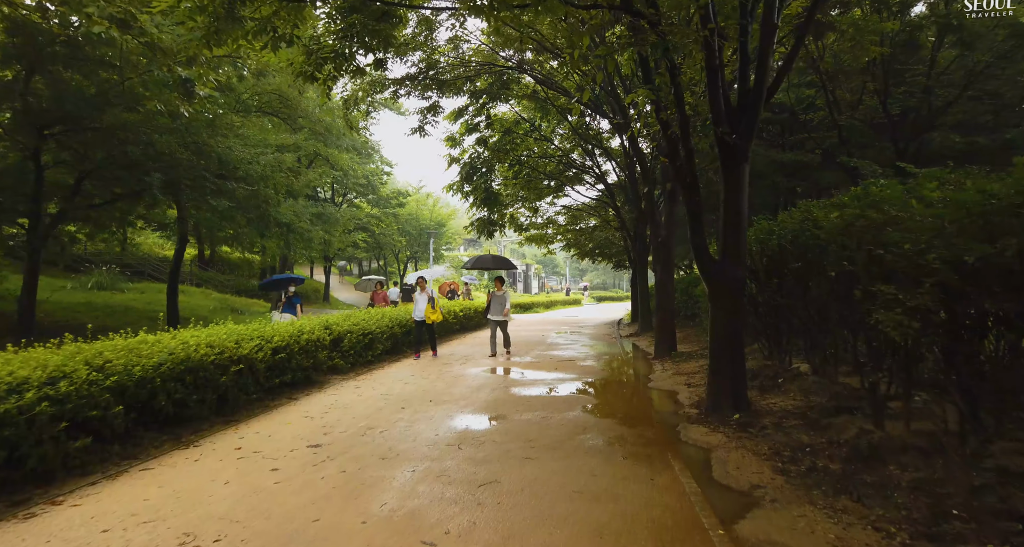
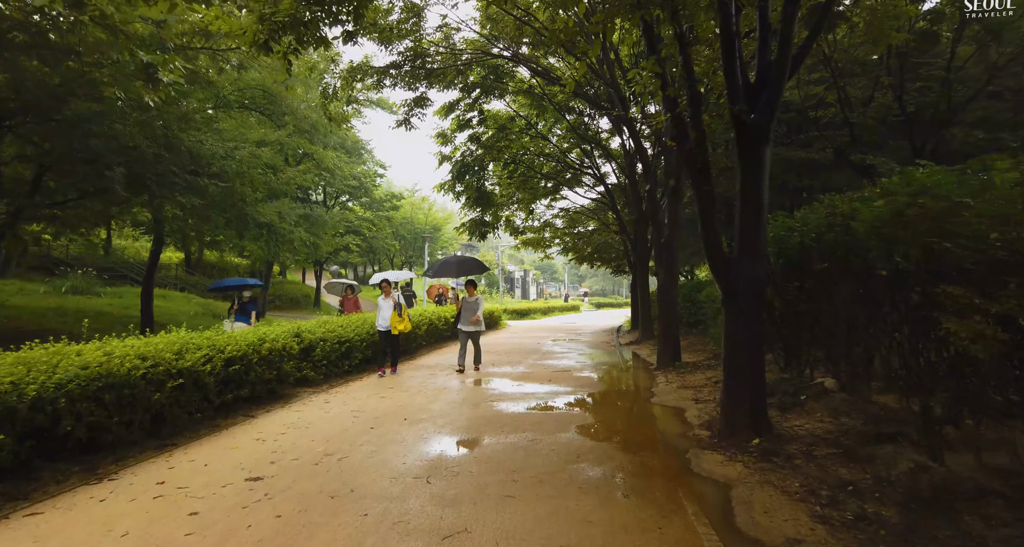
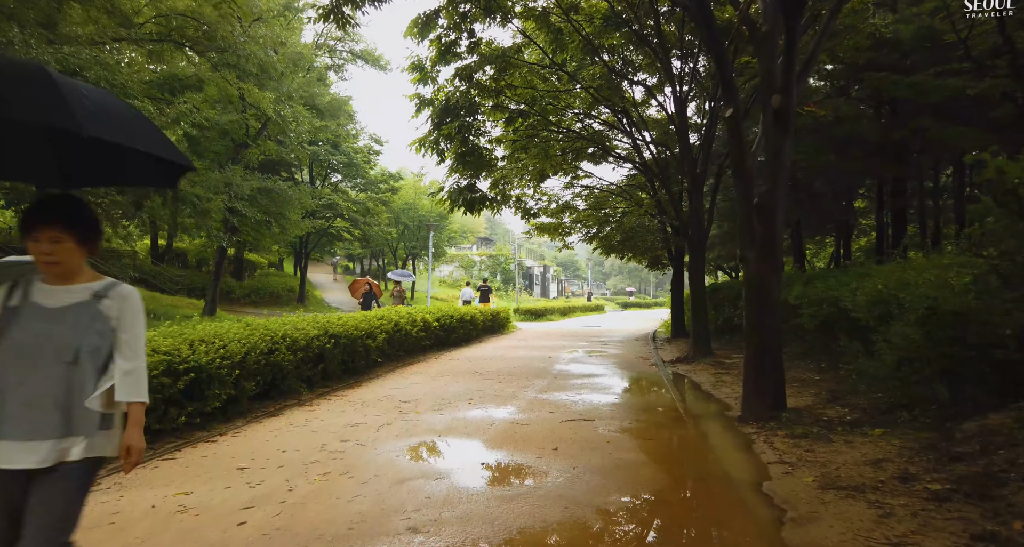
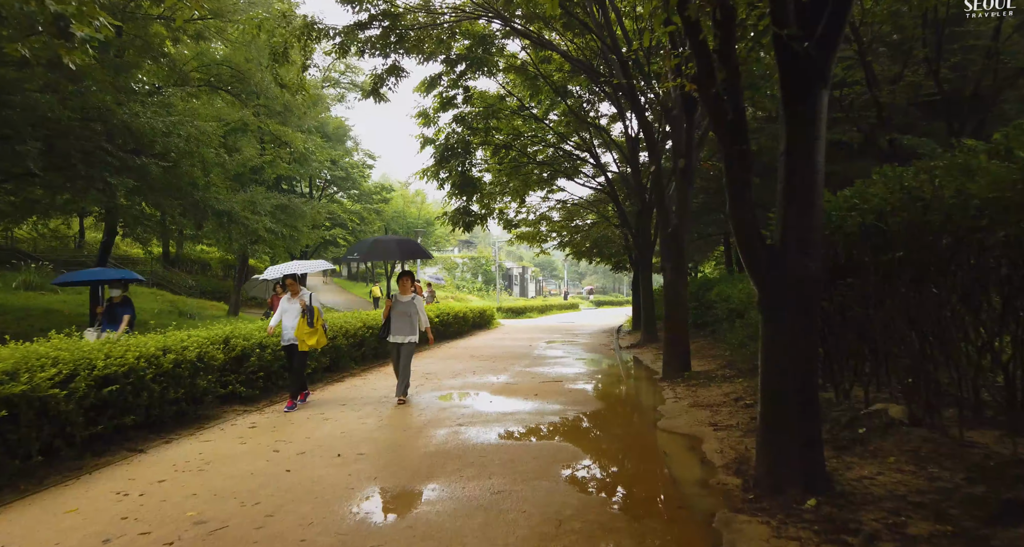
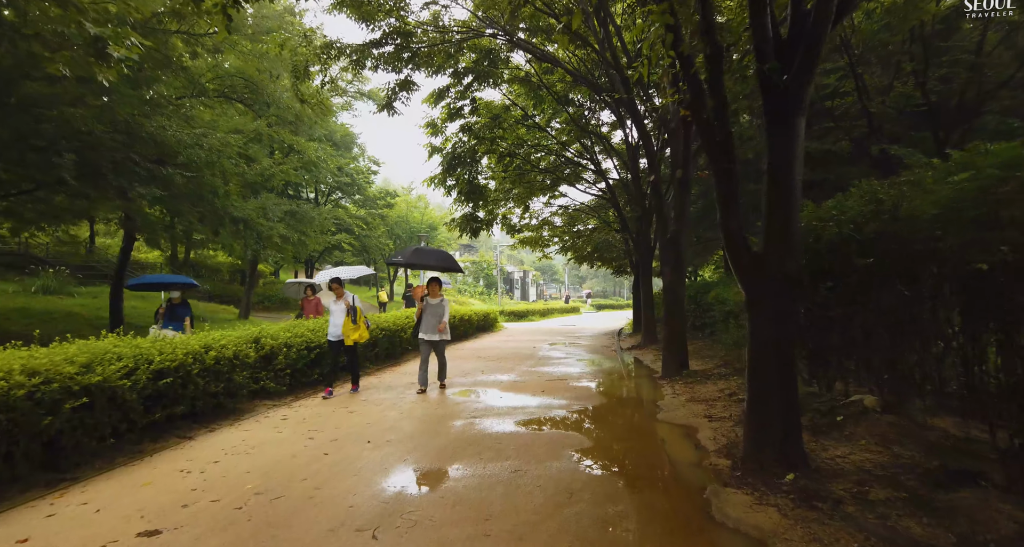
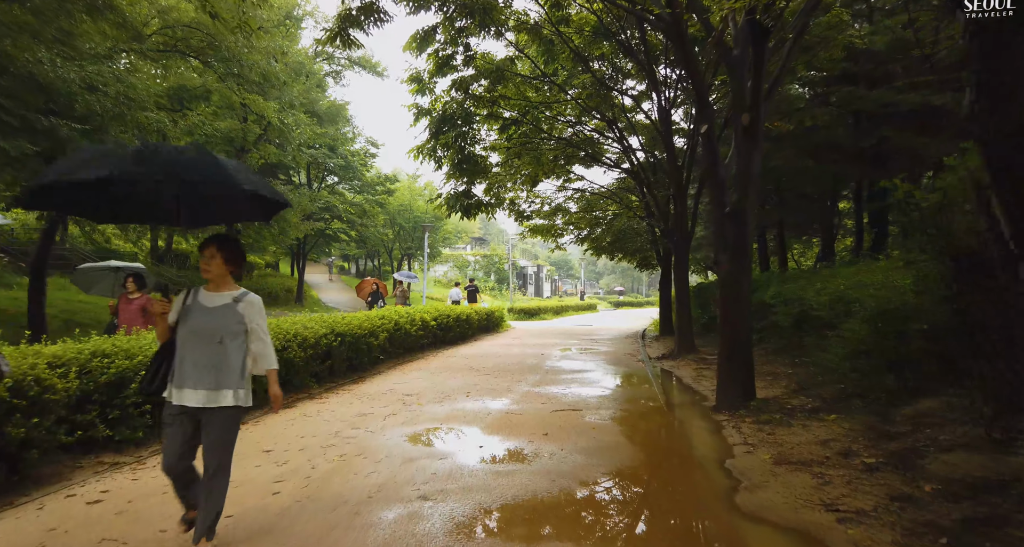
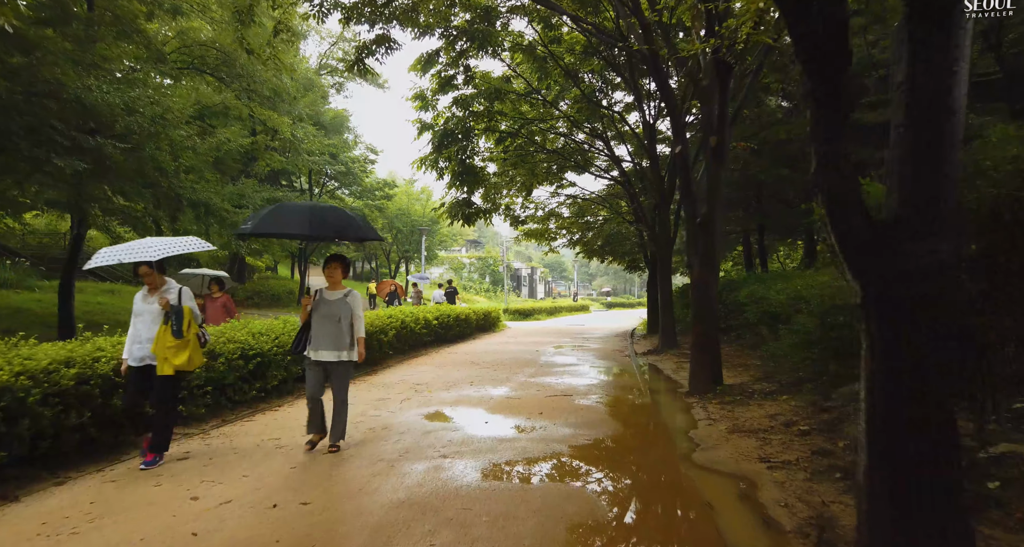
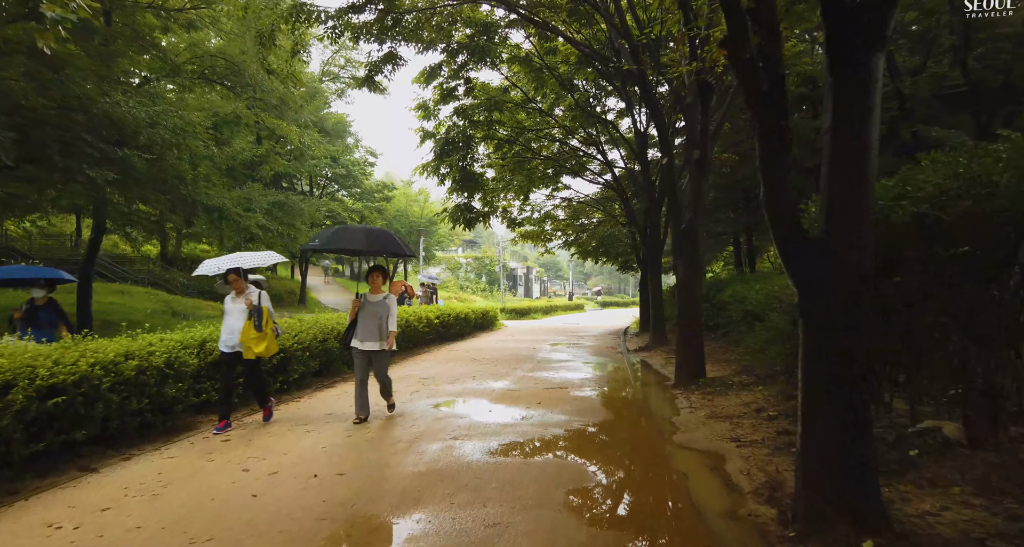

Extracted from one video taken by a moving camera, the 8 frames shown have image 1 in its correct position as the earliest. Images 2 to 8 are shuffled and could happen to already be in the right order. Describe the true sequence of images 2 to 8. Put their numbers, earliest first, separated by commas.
2, 5, 4, 8, 7, 6, 3
